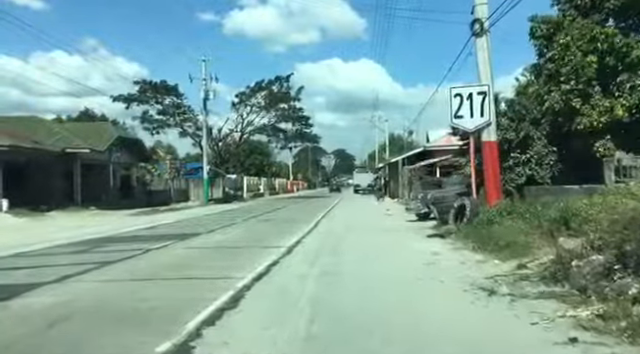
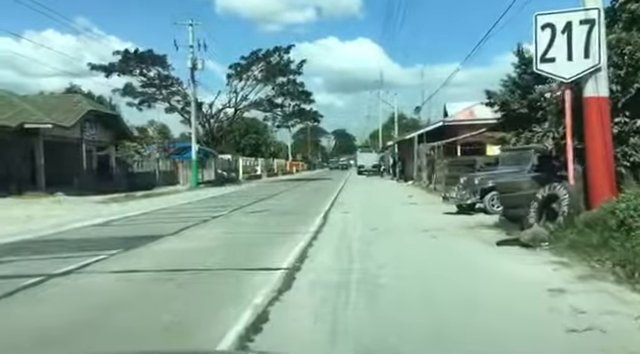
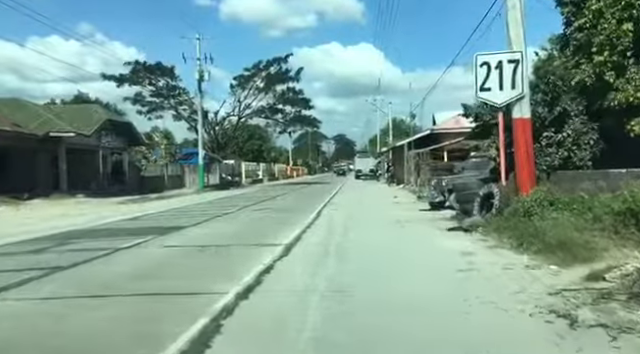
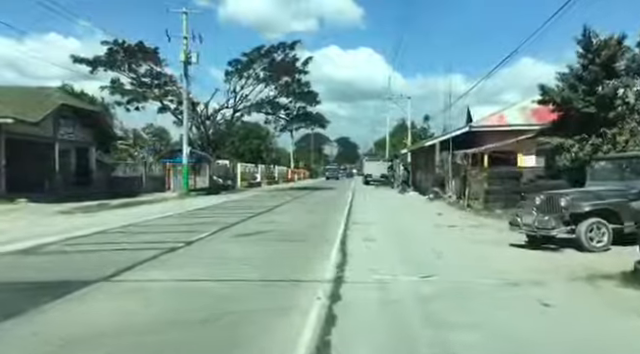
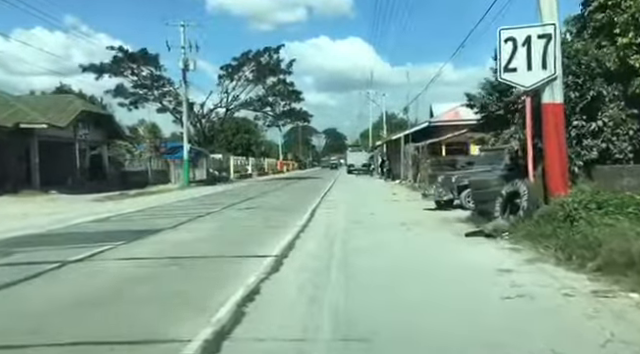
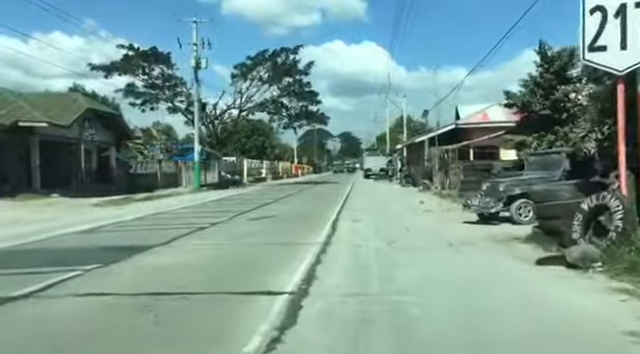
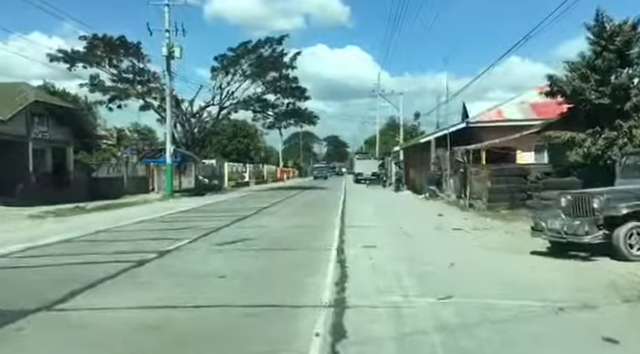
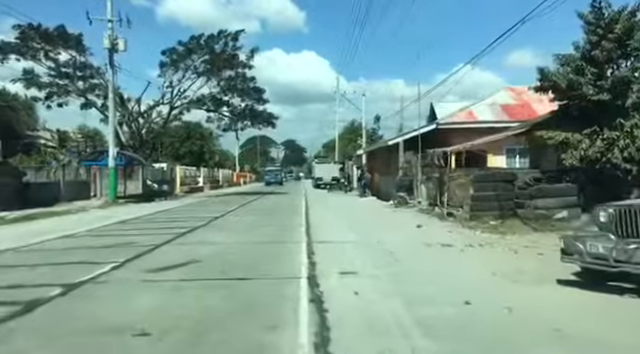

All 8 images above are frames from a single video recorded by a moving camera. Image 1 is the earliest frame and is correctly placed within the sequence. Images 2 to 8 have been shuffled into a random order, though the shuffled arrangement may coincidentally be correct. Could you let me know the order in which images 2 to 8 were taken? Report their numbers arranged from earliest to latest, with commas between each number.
3, 5, 2, 6, 4, 7, 8
